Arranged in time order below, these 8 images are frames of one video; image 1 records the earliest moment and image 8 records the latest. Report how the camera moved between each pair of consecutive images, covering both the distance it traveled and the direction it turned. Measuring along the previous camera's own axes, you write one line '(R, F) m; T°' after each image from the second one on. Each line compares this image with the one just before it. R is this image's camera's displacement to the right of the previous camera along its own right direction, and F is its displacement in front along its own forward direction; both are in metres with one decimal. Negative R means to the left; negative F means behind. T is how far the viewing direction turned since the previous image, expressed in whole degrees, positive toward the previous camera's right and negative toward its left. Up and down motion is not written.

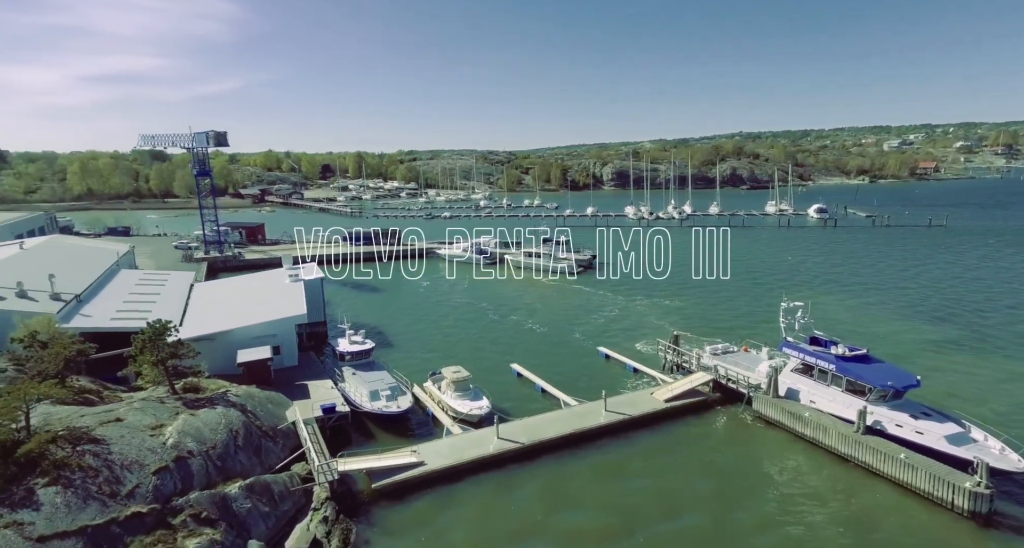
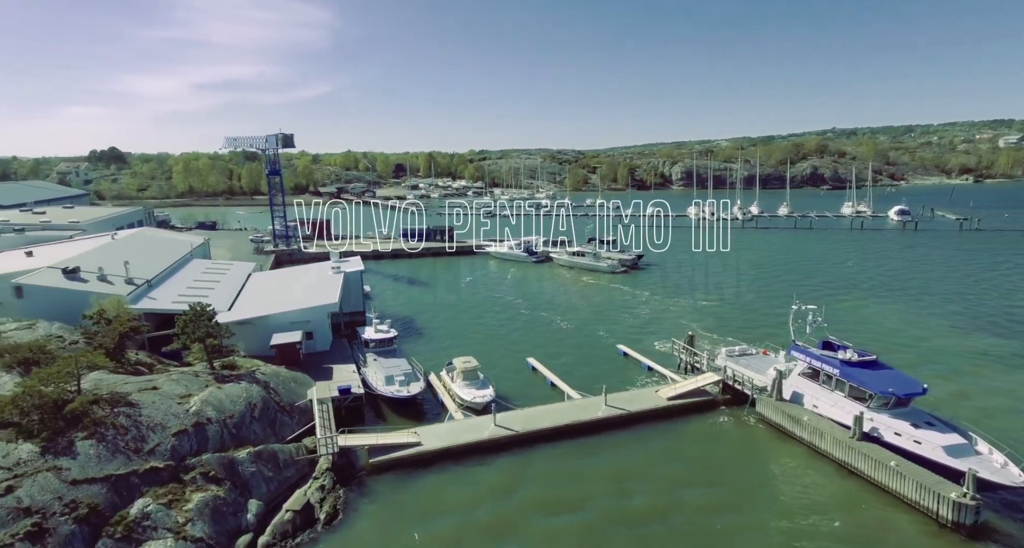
(+2.1, -0.4) m; -7°
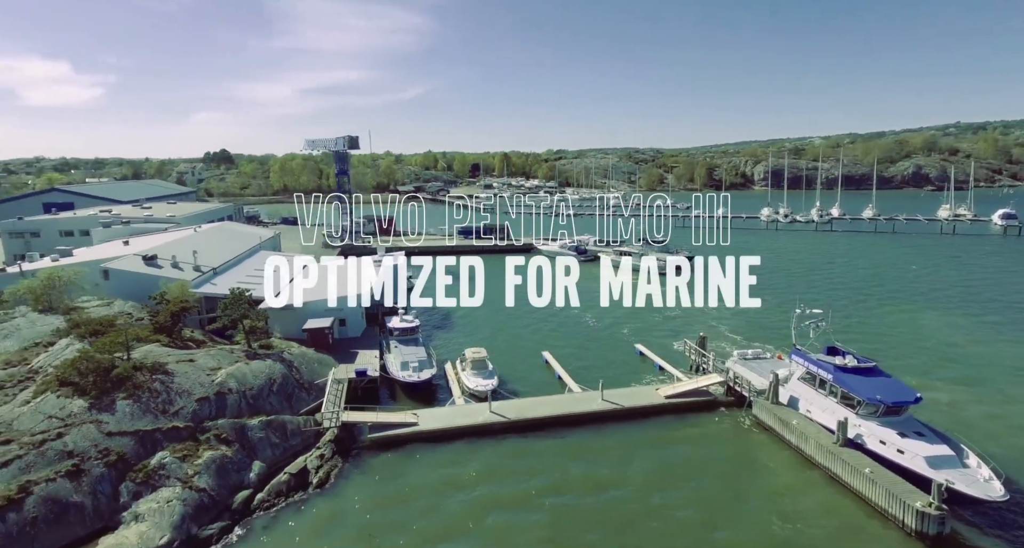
(+2.4, -0.5) m; -7°
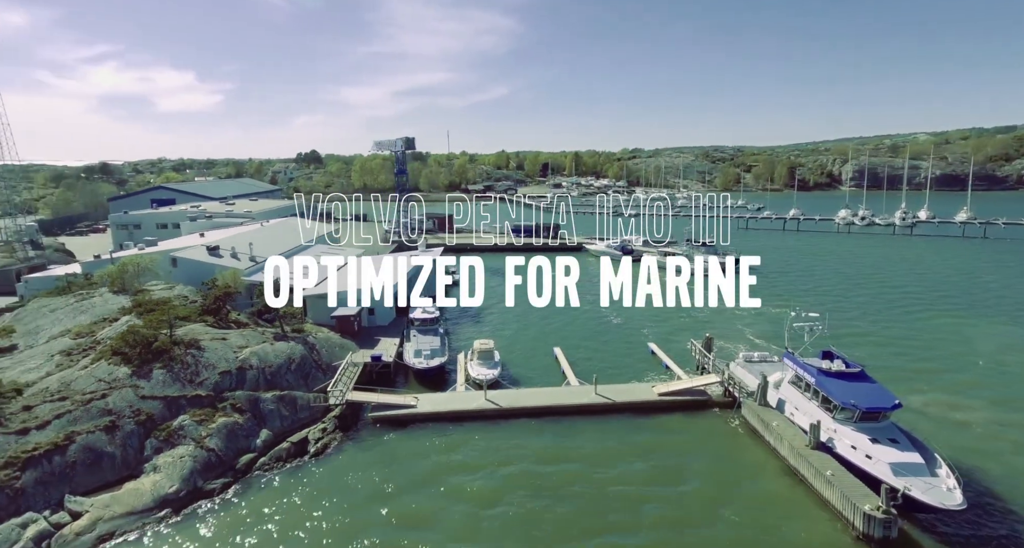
(+2.4, -0.6) m; -7°
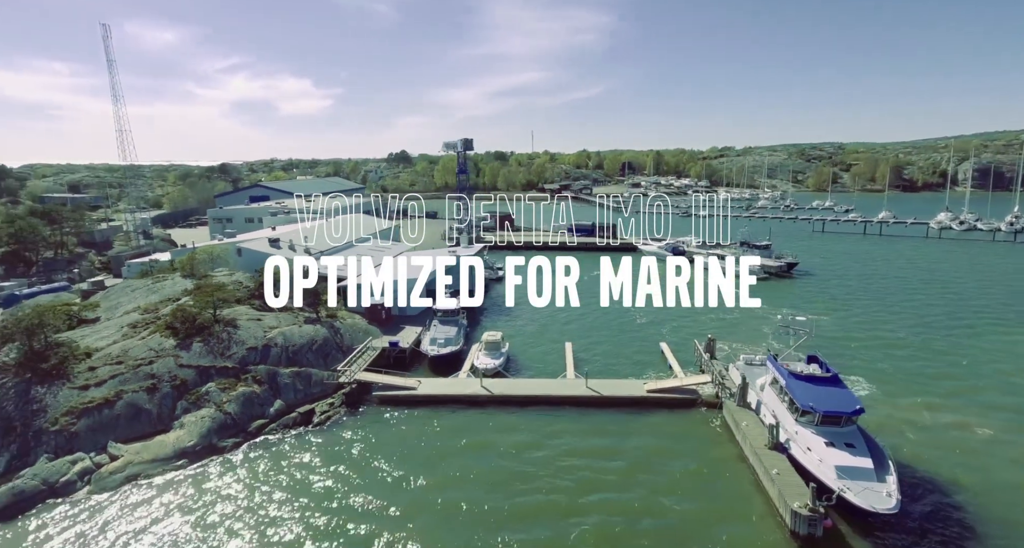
(+2.8, -0.7) m; -8°
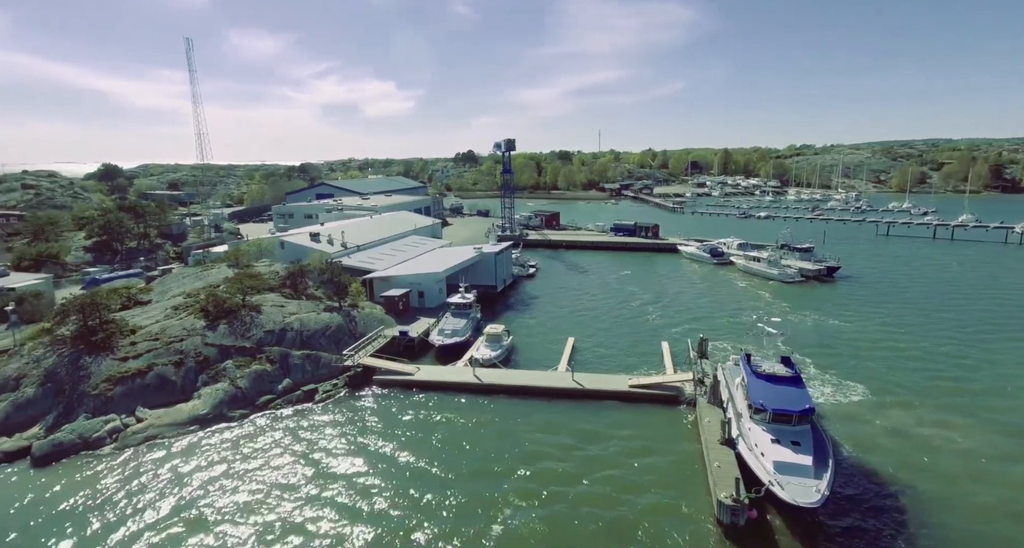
(+2.5, -0.7) m; -6°
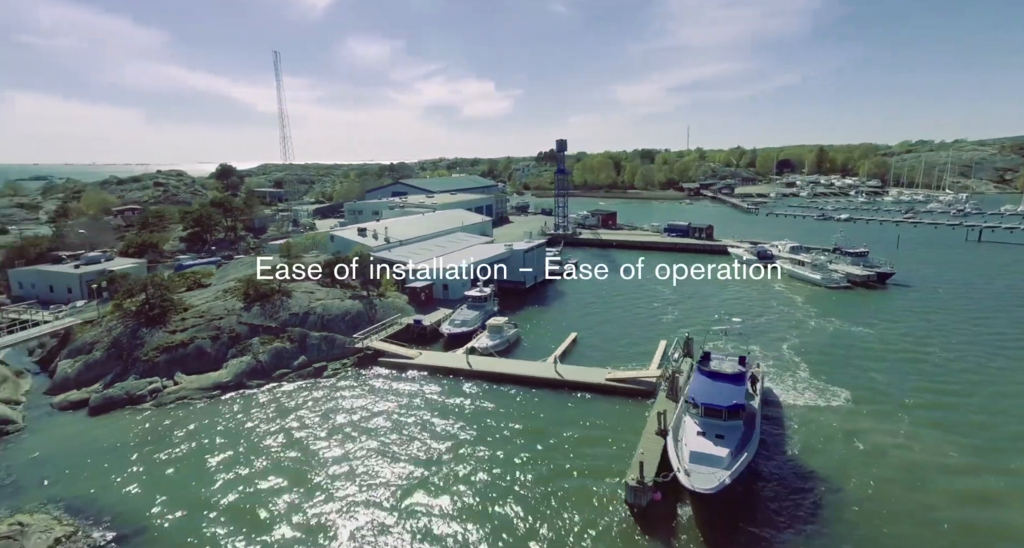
(+3.2, -1.1) m; -7°
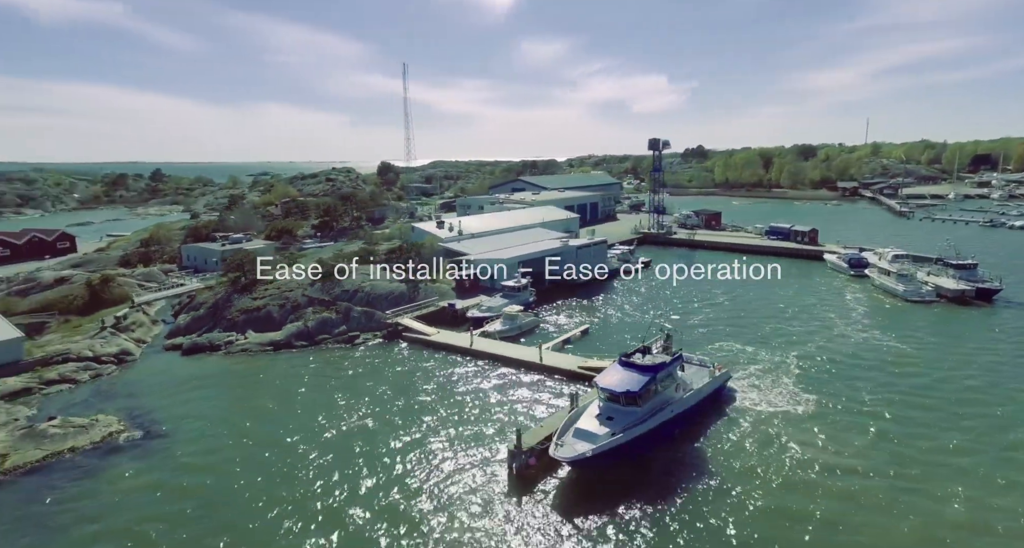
(+5.5, -1.8) m; -13°
